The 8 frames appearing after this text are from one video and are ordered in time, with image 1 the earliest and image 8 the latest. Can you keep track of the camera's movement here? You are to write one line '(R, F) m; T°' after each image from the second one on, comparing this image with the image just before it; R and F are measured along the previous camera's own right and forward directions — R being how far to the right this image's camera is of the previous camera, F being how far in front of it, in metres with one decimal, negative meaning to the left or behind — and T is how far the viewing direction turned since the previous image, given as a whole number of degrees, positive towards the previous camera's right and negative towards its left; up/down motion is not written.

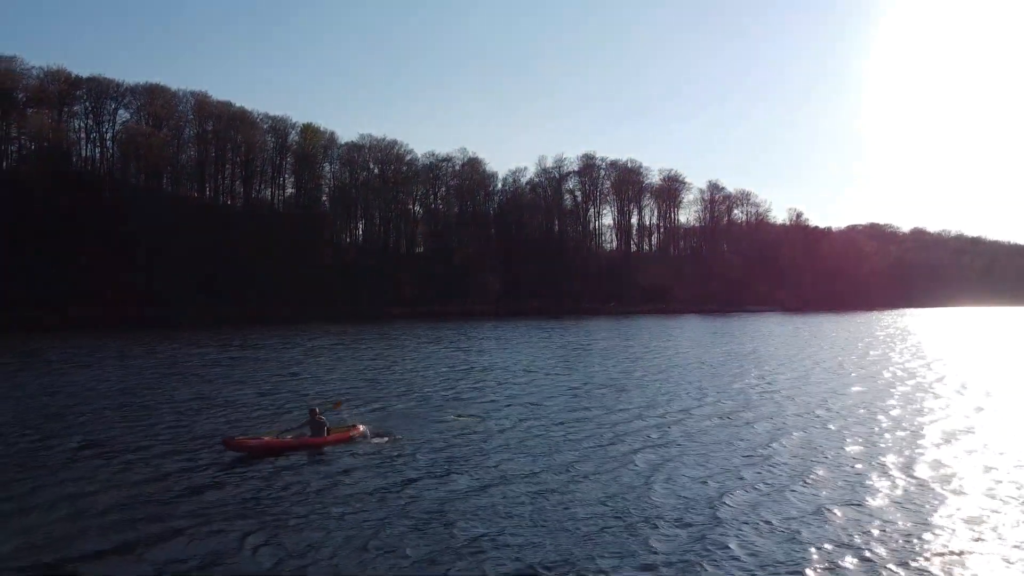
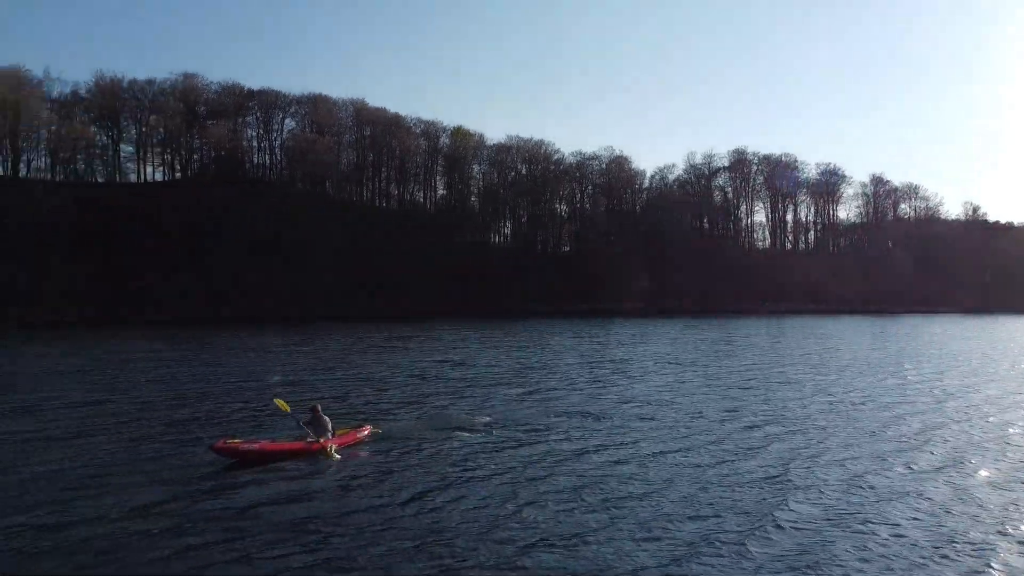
(+0.7, -0.5) m; -10°
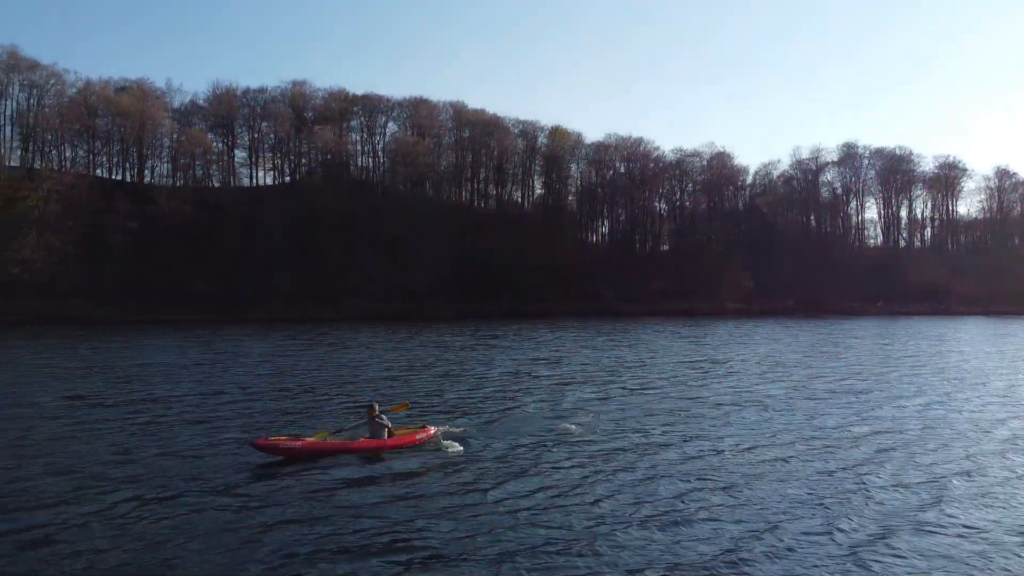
(+0.5, -0.3) m; -7°
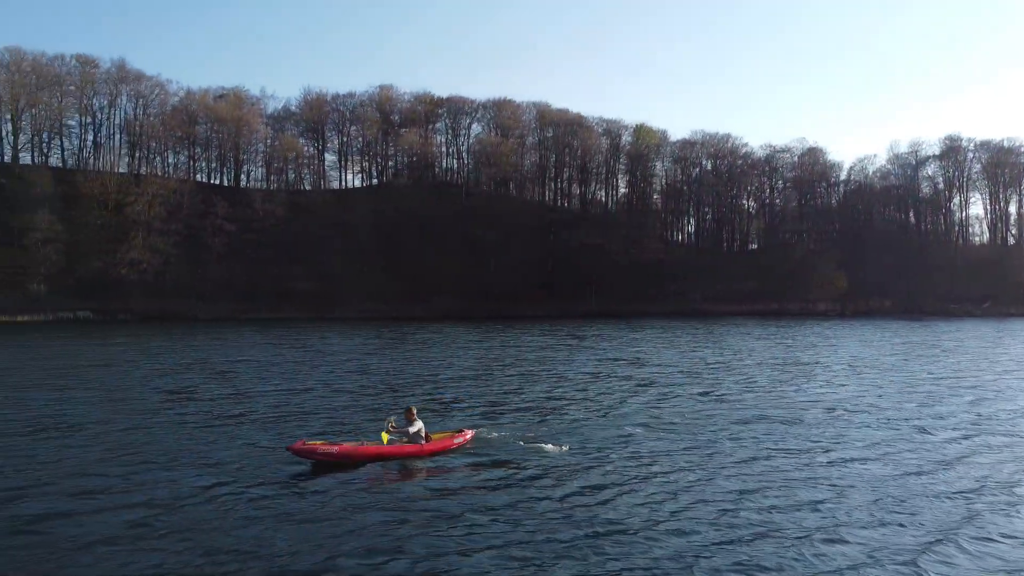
(+0.4, -0.2) m; -6°
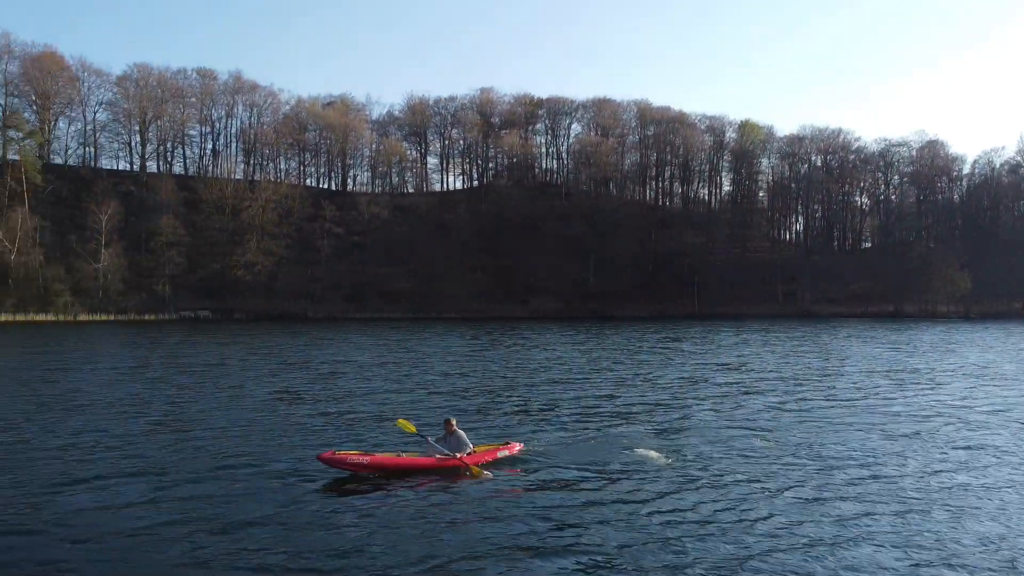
(+0.3, -0.1) m; -7°
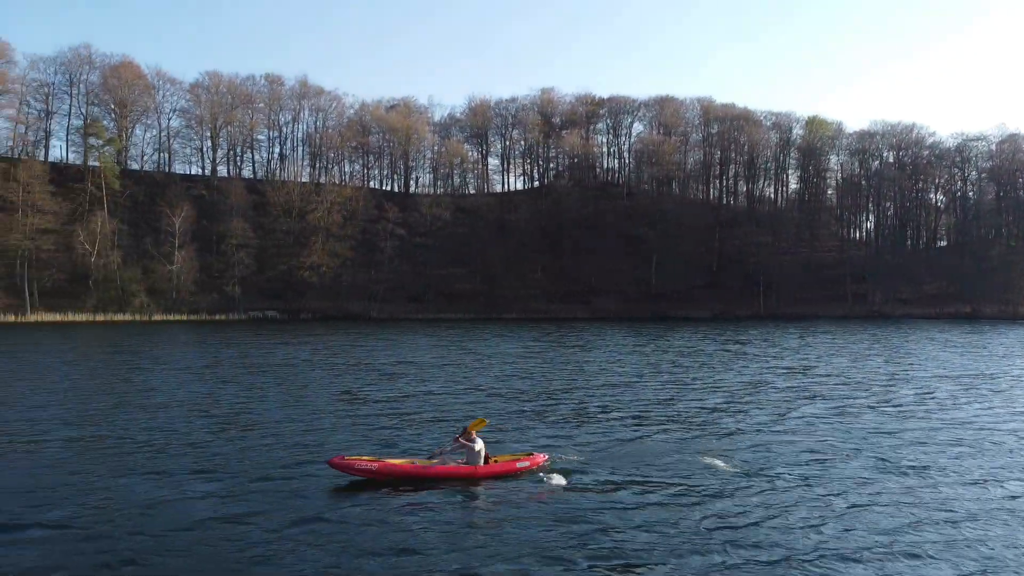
(+0.2, -0.1) m; -4°
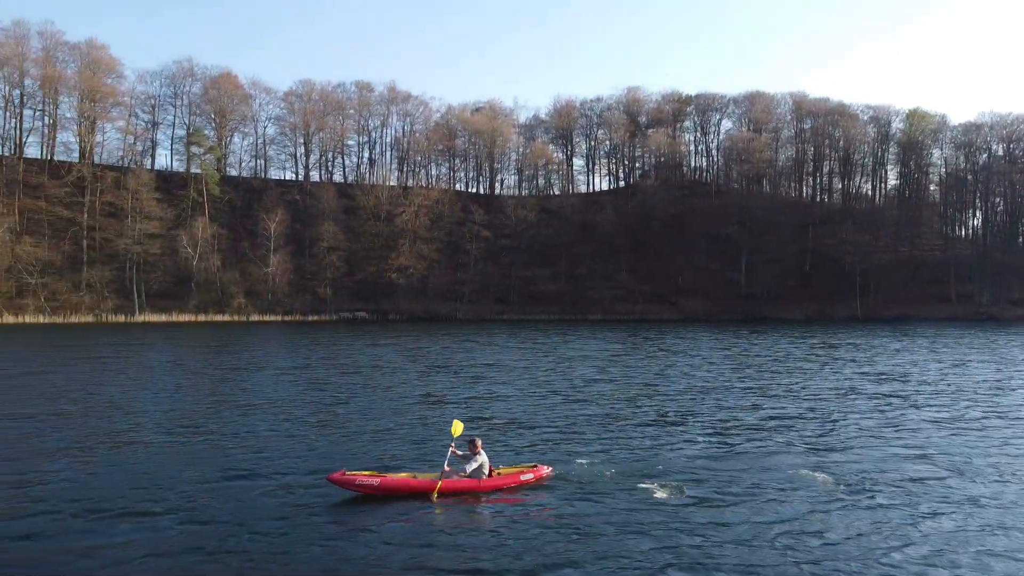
(+0.3, -0.1) m; -6°
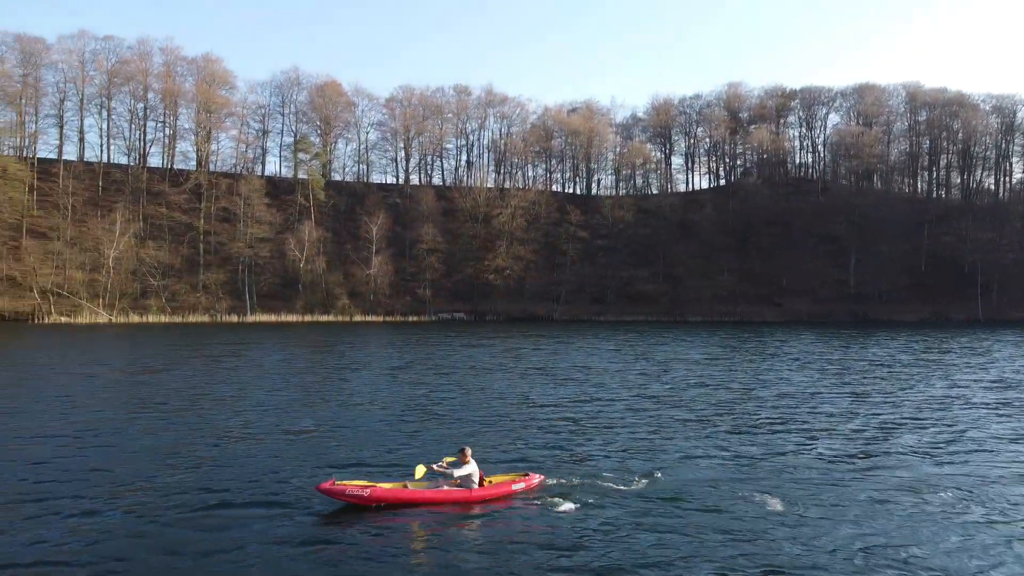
(+0.3, -0.1) m; -7°
